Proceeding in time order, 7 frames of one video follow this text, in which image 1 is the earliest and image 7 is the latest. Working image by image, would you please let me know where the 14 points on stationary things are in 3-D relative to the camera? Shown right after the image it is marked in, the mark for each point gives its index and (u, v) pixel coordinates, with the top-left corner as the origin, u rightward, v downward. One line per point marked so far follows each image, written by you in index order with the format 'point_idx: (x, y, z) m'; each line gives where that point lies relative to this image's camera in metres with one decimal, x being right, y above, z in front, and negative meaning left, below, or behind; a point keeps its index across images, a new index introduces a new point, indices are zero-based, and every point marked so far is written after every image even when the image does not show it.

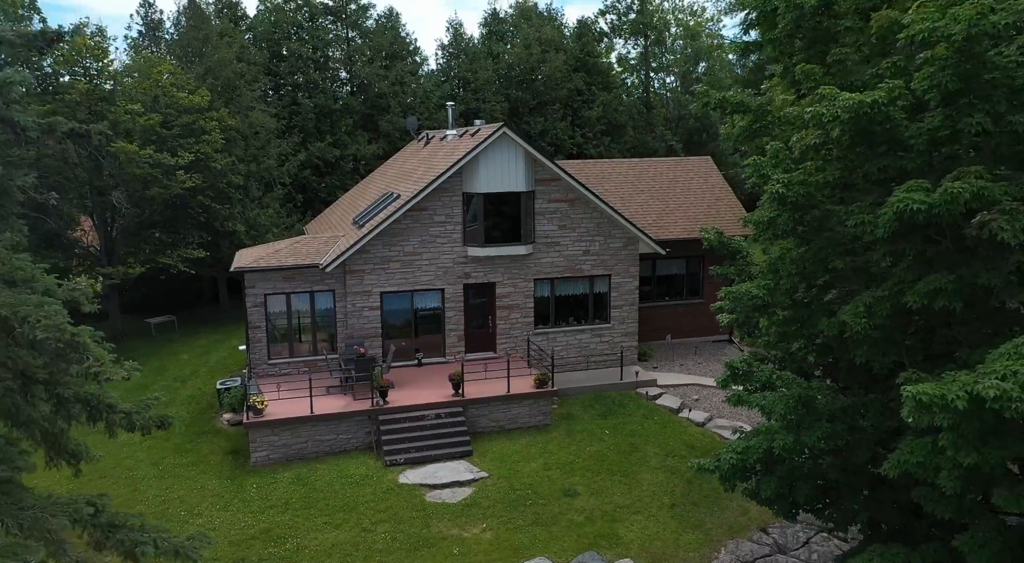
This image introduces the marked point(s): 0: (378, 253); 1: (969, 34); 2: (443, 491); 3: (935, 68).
0: (-3.1, +0.7, +16.5) m
1: (+3.4, +1.8, +5.3) m
2: (-1.2, -3.8, +13.1) m
3: (+3.3, +1.7, +5.6) m
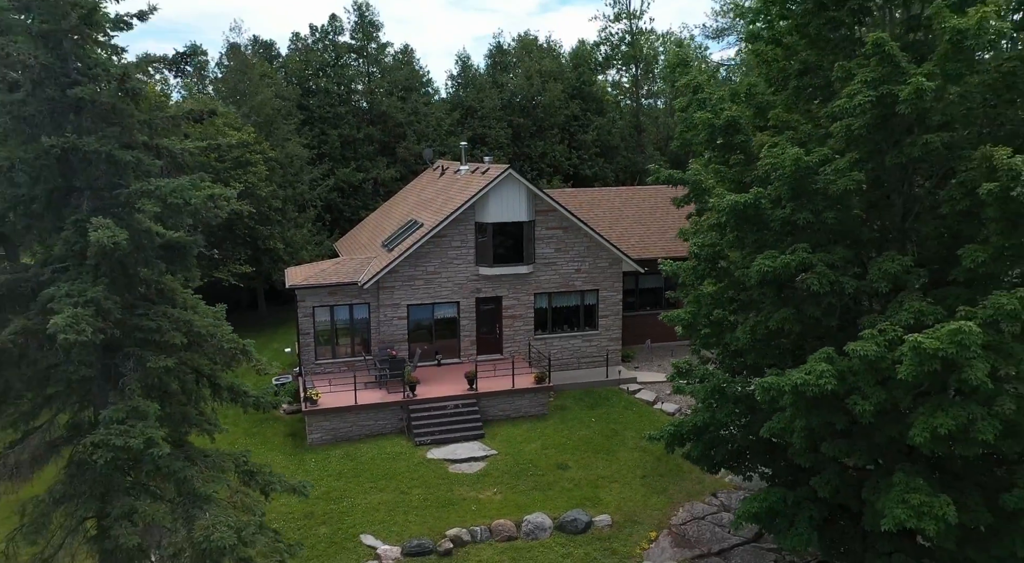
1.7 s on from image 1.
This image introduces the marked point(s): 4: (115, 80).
0: (-2.9, +0.3, +20.0) m
1: (+3.5, +1.4, +8.8) m
2: (-1.1, -4.2, +16.6) m
3: (+3.4, +1.3, +9.1) m
4: (-4.8, +2.5, +8.8) m
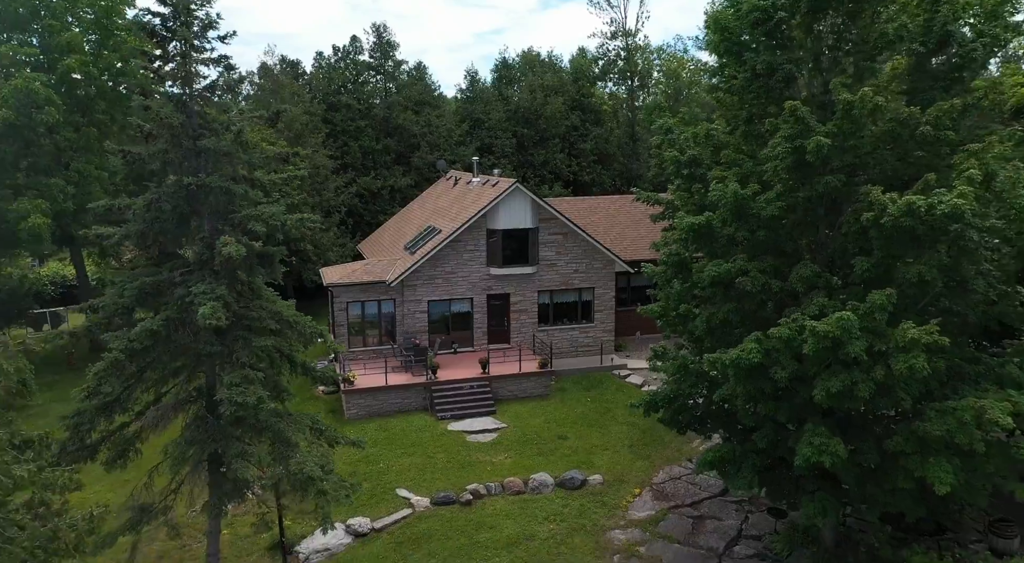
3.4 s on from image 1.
0: (-2.7, +0.3, +23.1) m
1: (+3.7, +1.4, +11.8) m
2: (-0.9, -4.2, +19.7) m
3: (+3.6, +1.2, +12.1) m
4: (-4.6, +2.5, +11.8) m
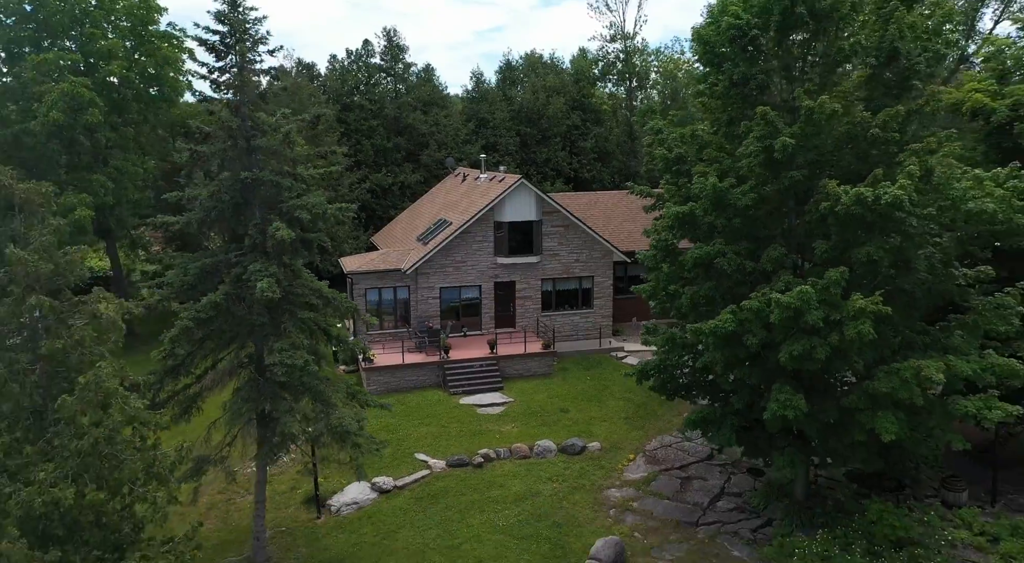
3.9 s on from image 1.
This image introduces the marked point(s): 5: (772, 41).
0: (-2.5, +0.7, +25.0) m
1: (+3.9, +1.8, +13.7) m
2: (-0.7, -3.8, +21.6) m
3: (+3.8, +1.6, +14.0) m
4: (-4.4, +2.8, +13.7) m
5: (+5.2, +4.8, +14.3) m
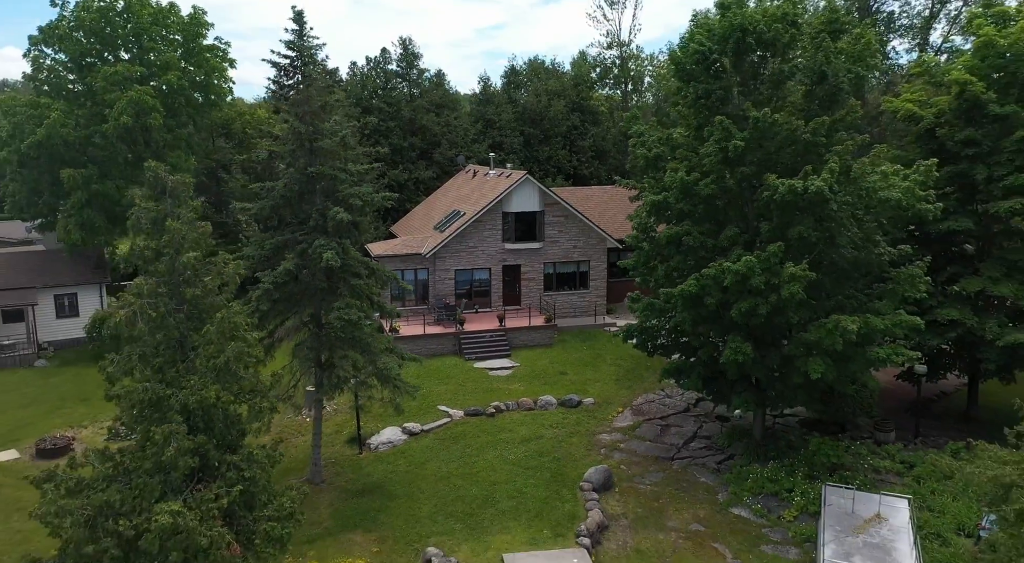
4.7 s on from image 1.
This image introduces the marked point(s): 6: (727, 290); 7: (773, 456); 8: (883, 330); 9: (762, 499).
0: (-2.3, +1.4, +28.5) m
1: (+4.1, +2.4, +17.3) m
2: (-0.5, -3.1, +25.1) m
3: (+4.0, +2.2, +17.6) m
4: (-4.2, +3.5, +17.3) m
5: (+5.4, +5.4, +17.8) m
6: (+5.0, -0.2, +16.8) m
7: (+7.0, -4.7, +19.4) m
8: (+8.5, -1.1, +16.5) m
9: (+6.3, -5.5, +18.0) m
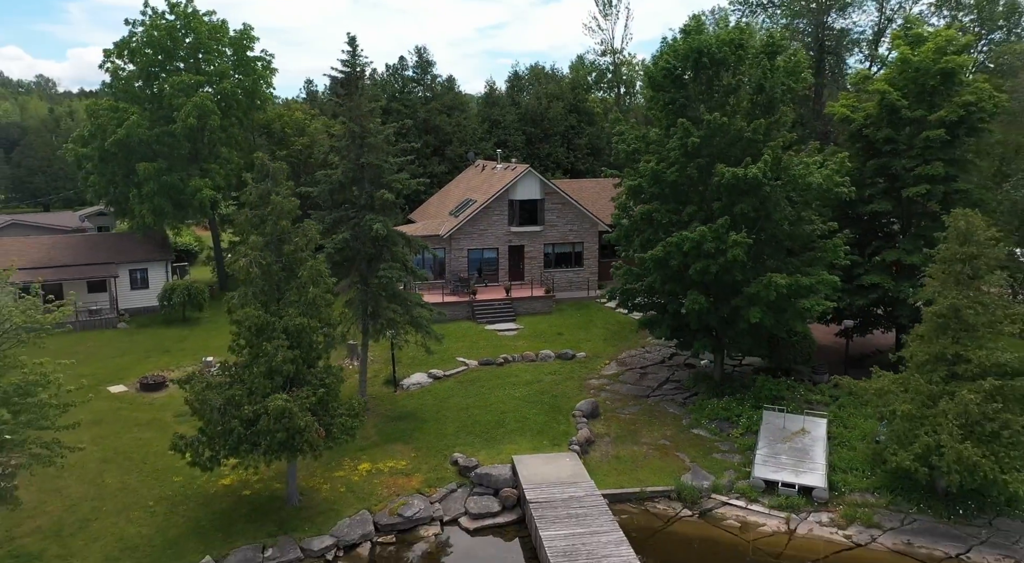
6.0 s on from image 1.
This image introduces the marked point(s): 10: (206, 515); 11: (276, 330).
0: (-2.1, +2.4, +33.2) m
1: (+4.3, +3.4, +22.0) m
2: (-0.3, -2.1, +29.9) m
3: (+4.2, +3.2, +22.3) m
4: (-4.0, +4.5, +22.0) m
5: (+5.6, +6.4, +22.5) m
6: (+5.2, +0.8, +21.5) m
7: (+7.3, -3.7, +24.1) m
8: (+8.7, -0.1, +21.2) m
9: (+6.5, -4.5, +22.8) m
10: (-7.6, -5.8, +17.9) m
11: (-5.6, -1.2, +17.0) m
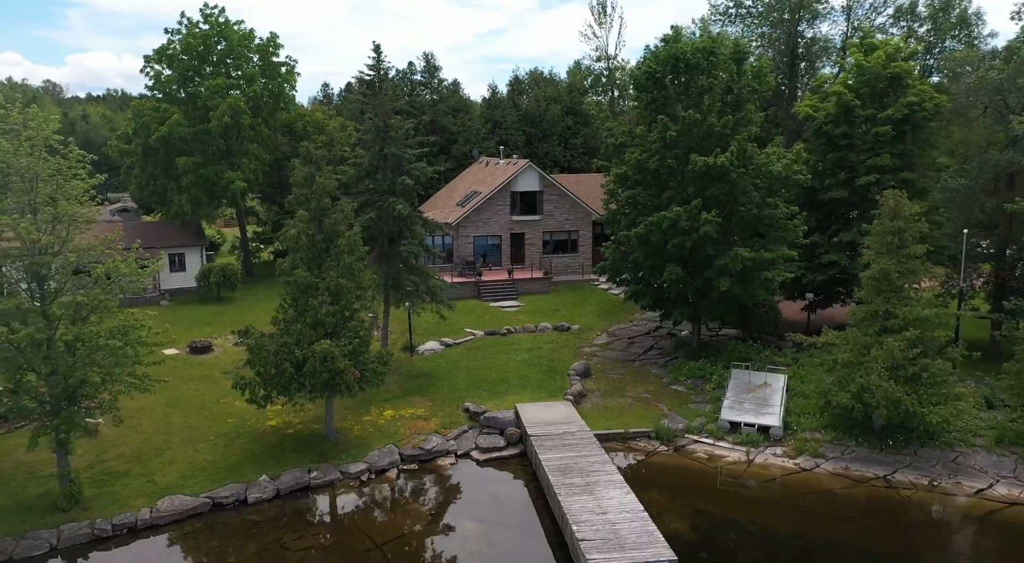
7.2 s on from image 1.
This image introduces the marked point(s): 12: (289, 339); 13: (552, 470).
0: (-2.0, +3.2, +36.7) m
1: (+4.4, +4.3, +25.4) m
2: (-0.2, -1.3, +33.3) m
3: (+4.3, +4.1, +25.7) m
4: (-3.9, +5.4, +25.4) m
5: (+5.7, +7.3, +26.0) m
6: (+5.3, +1.7, +25.0) m
7: (+7.4, -2.8, +27.5) m
8: (+8.8, +0.8, +24.6) m
9: (+6.6, -3.6, +26.2) m
10: (-7.5, -4.9, +21.3) m
11: (-5.5, -0.2, +20.4) m
12: (-6.2, -1.6, +20.0) m
13: (+1.1, -5.0, +19.1) m
